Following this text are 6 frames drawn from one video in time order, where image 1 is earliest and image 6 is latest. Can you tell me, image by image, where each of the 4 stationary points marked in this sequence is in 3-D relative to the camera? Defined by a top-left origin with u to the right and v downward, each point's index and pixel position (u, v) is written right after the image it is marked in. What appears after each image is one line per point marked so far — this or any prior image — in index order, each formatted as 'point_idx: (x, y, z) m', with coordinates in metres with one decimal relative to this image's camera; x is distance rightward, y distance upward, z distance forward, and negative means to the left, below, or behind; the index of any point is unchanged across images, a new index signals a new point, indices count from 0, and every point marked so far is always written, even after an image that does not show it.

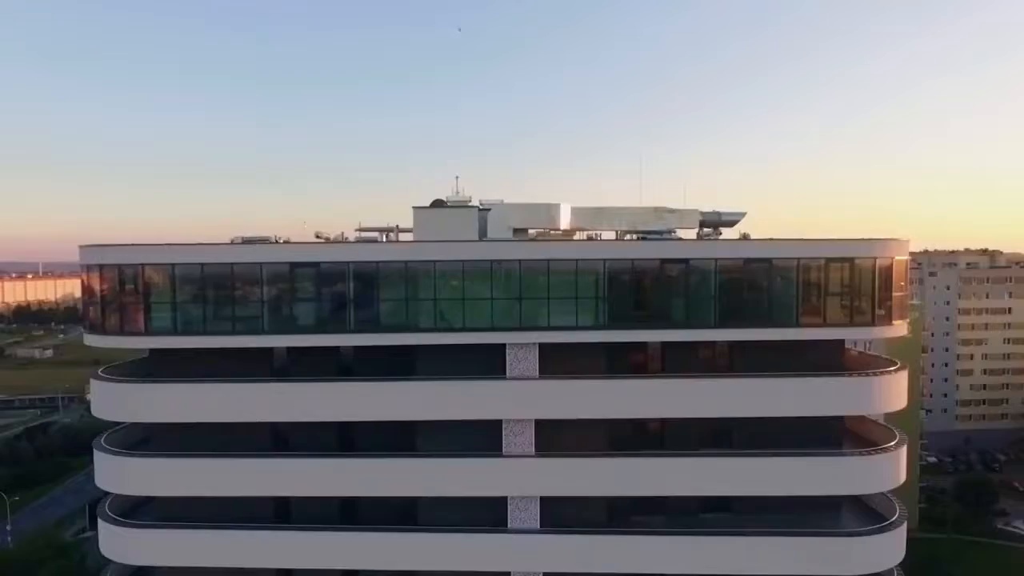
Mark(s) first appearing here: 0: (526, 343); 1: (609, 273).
0: (+0.3, -1.2, +13.7) m
1: (+2.1, +0.3, +13.6) m
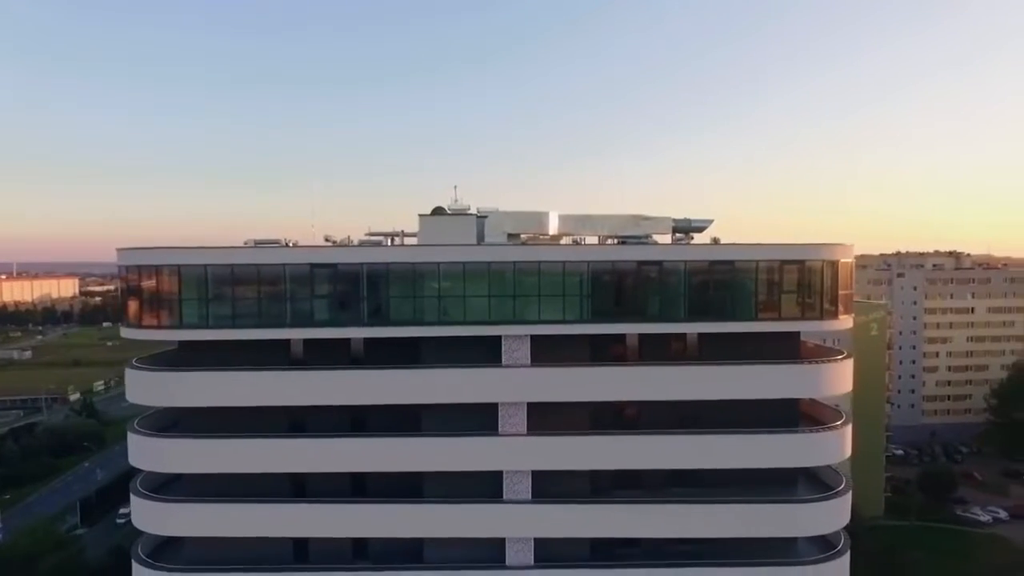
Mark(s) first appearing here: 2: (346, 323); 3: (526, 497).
0: (+0.2, -1.2, +15.4) m
1: (+2.0, +0.4, +15.4) m
2: (-4.1, -0.9, +15.3) m
3: (+0.3, -5.0, +15.2) m
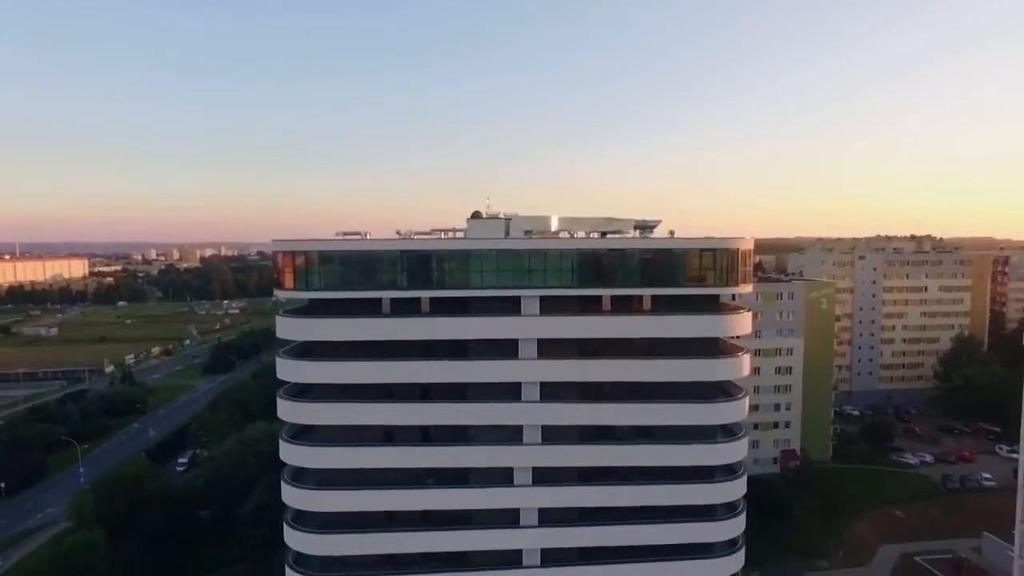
0: (+0.7, -0.3, +23.7) m
1: (+2.6, +1.2, +23.6) m
2: (-3.5, 0.0, +23.5) m
3: (+0.9, -4.1, +23.5) m
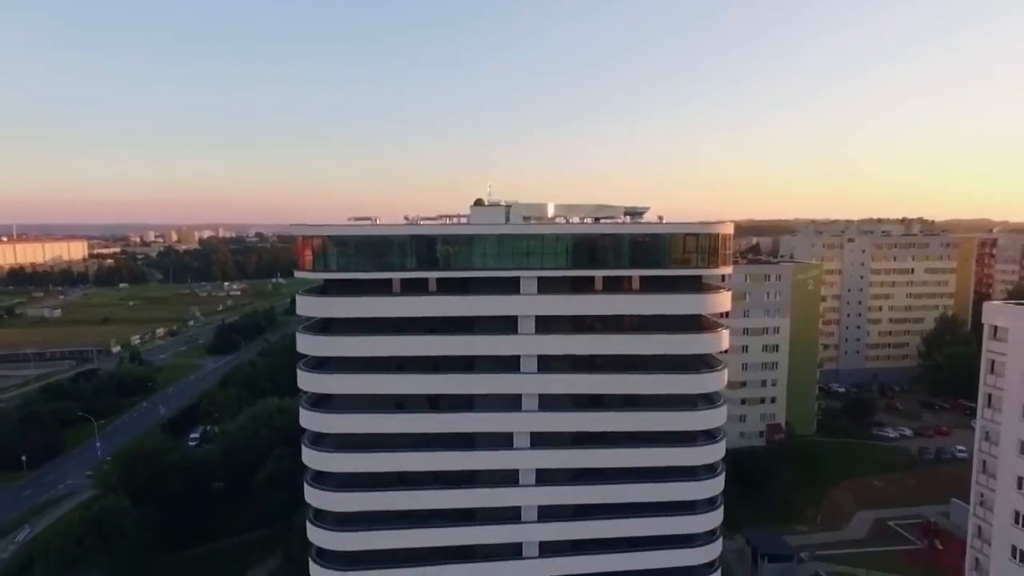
0: (+0.7, +0.4, +25.9) m
1: (+2.6, +2.0, +25.8) m
2: (-3.5, +0.8, +25.7) m
3: (+0.9, -3.4, +25.9) m
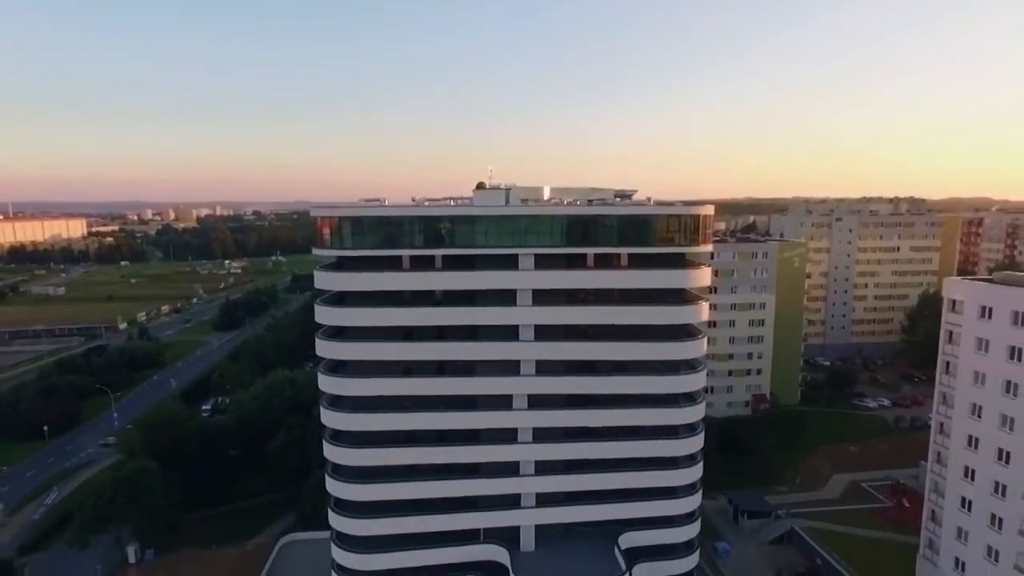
0: (+0.7, +1.5, +28.4) m
1: (+2.5, +3.0, +28.2) m
2: (-3.5, +1.8, +28.2) m
3: (+0.9, -2.3, +28.5) m
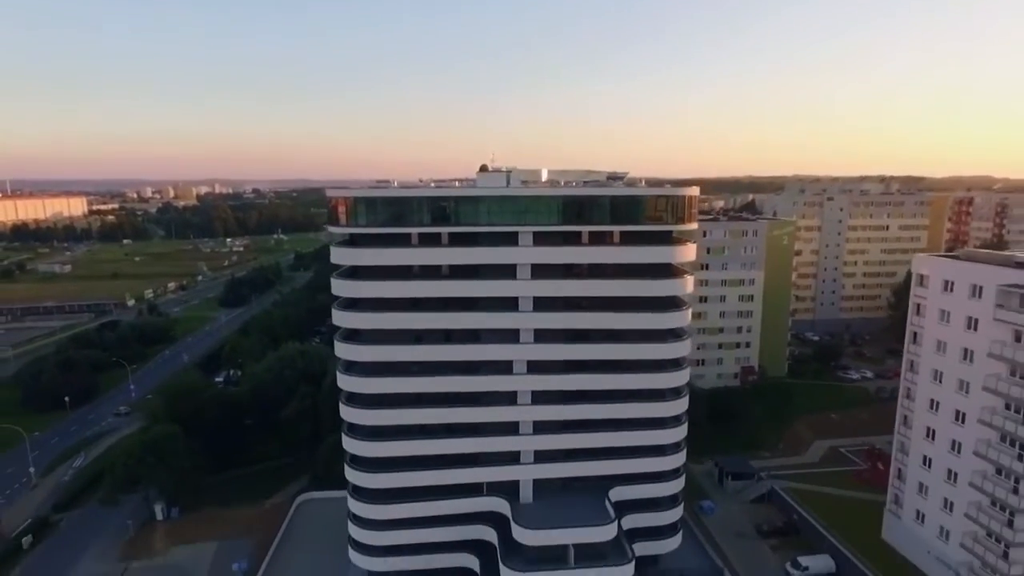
0: (+0.7, +2.8, +30.8) m
1: (+2.5, +4.3, +30.6) m
2: (-3.5, +3.1, +30.6) m
3: (+0.9, -1.1, +31.0) m
